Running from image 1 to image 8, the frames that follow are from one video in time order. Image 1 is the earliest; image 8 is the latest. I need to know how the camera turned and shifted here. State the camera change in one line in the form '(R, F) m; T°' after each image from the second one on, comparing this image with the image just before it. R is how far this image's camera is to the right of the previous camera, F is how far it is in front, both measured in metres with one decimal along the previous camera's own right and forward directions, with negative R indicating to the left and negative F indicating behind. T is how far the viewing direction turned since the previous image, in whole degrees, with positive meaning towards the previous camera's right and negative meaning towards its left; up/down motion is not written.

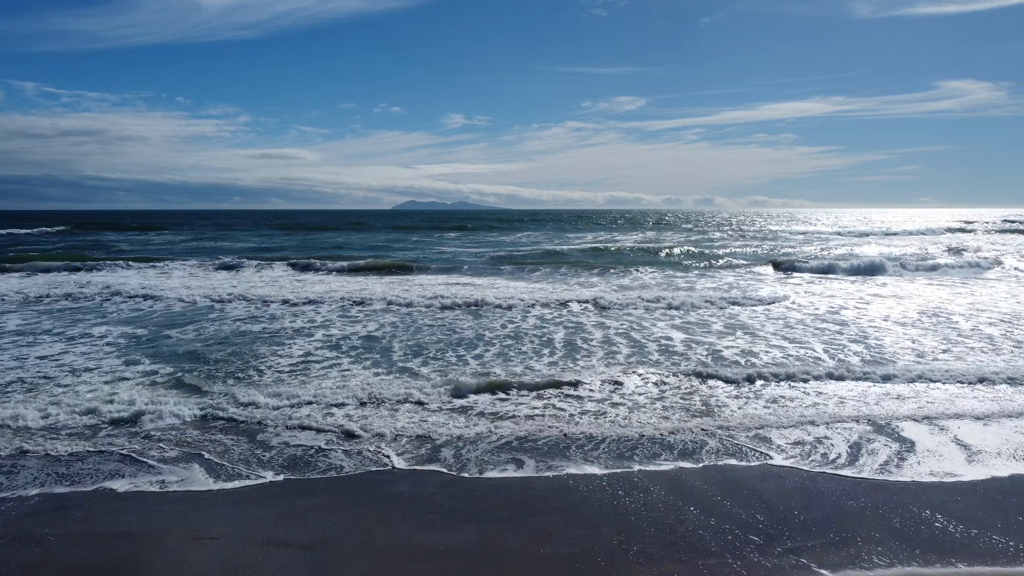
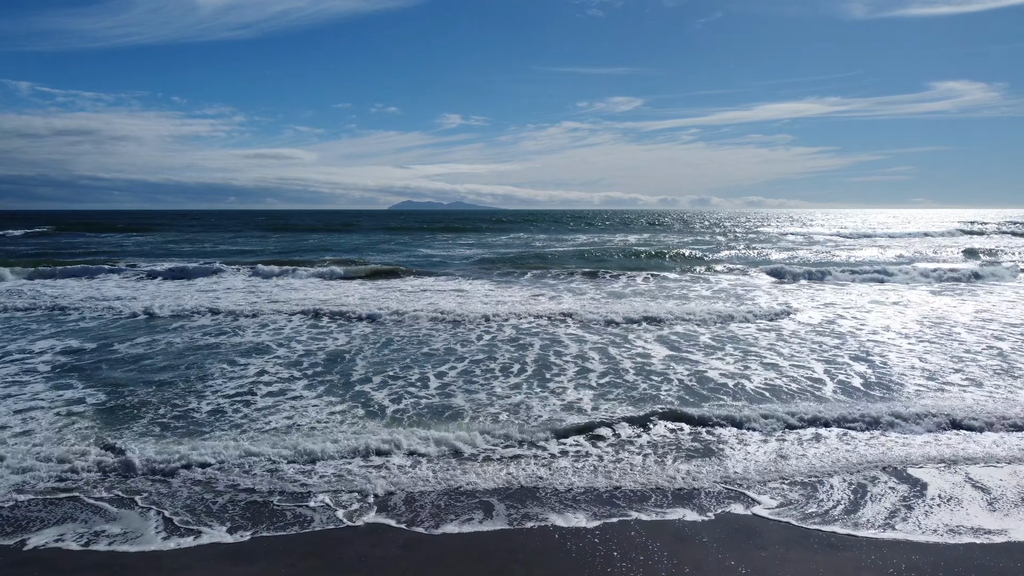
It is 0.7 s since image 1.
(+0.2, +0.9) m; 0°
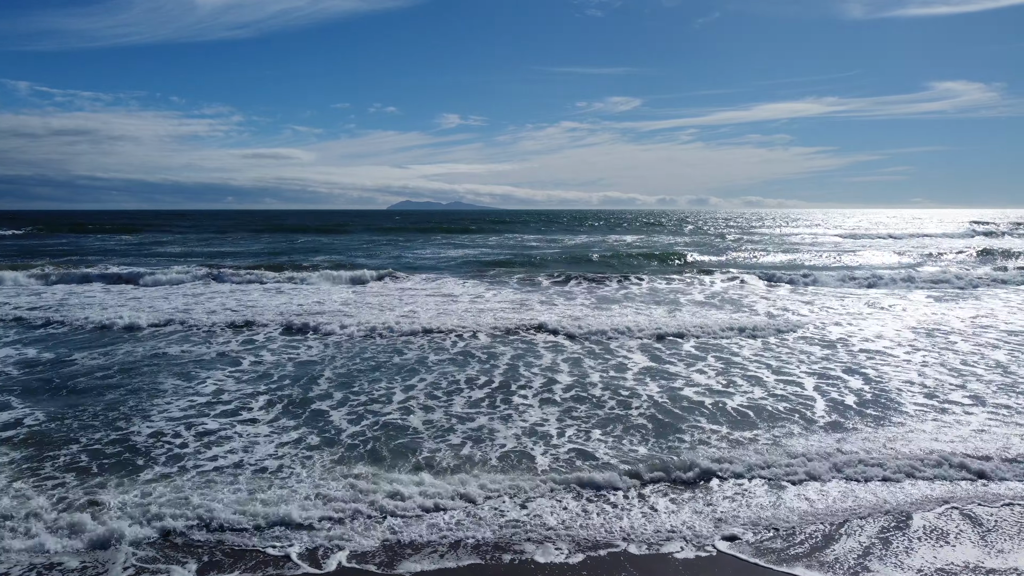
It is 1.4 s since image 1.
(+0.2, +0.5) m; 0°
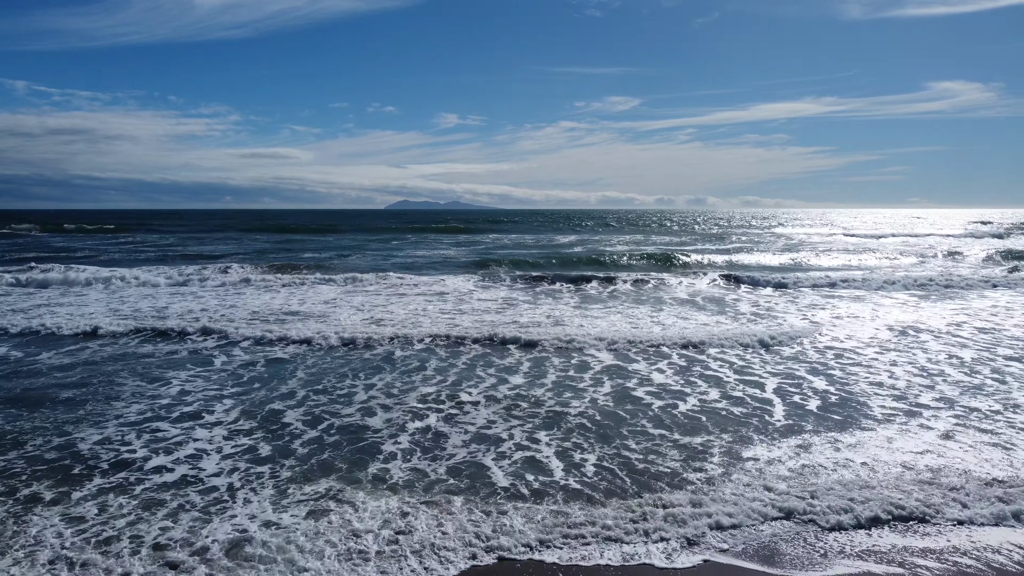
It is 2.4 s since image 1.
(+0.3, +0.1) m; 0°
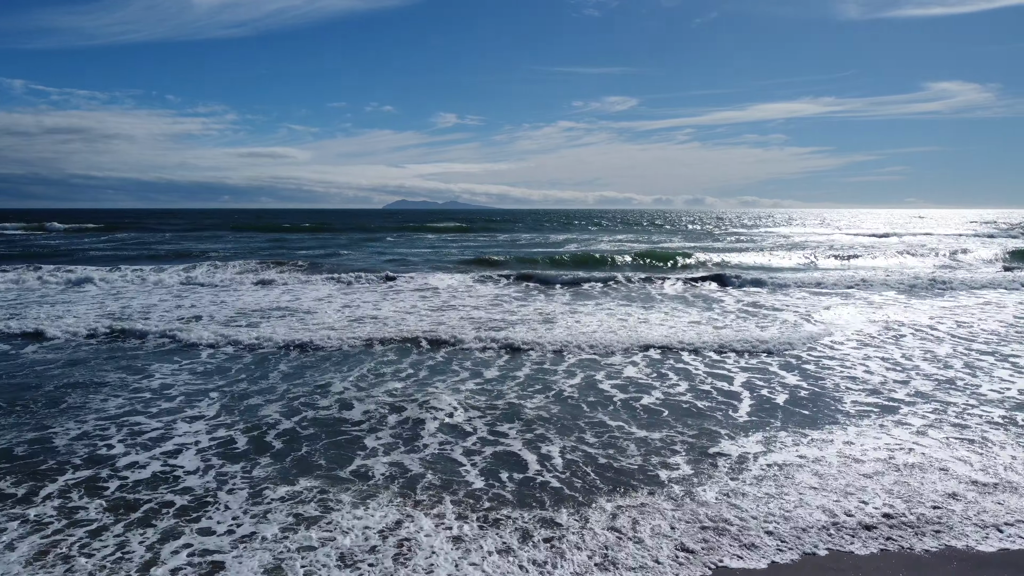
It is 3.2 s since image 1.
(+0.2, -0.1) m; 0°
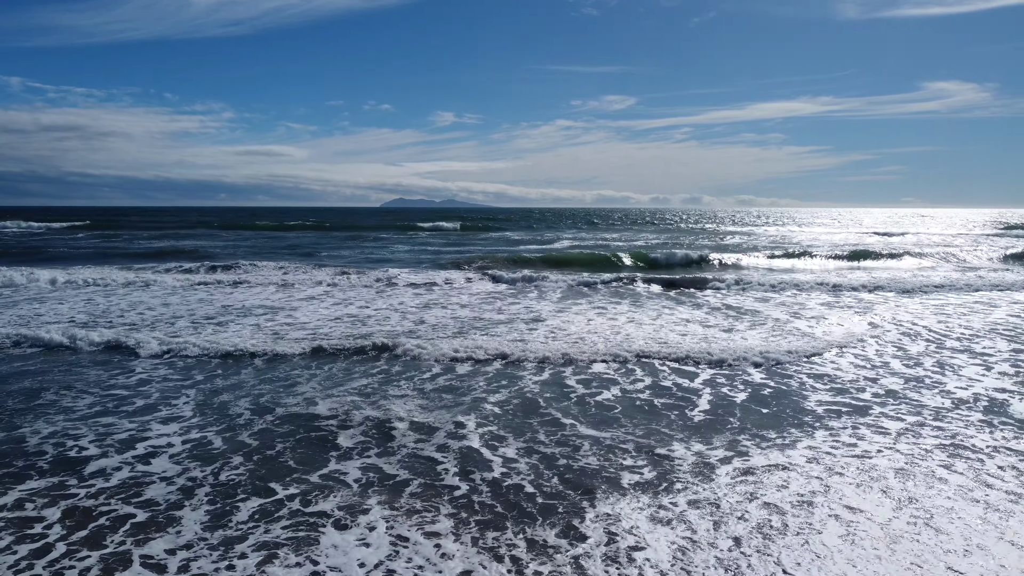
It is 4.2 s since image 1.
(+0.2, 0.0) m; 0°
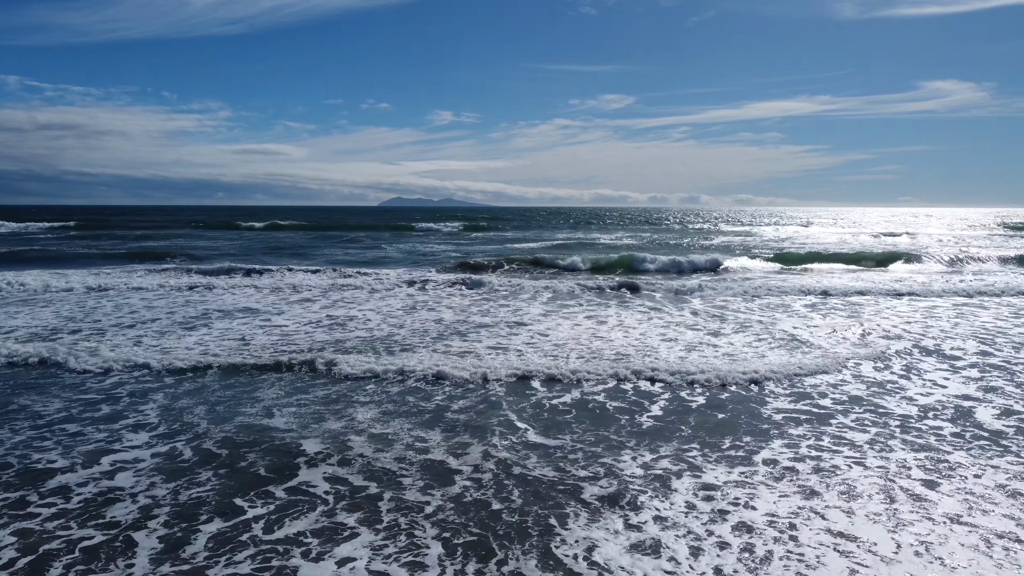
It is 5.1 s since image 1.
(+0.3, 0.0) m; 0°
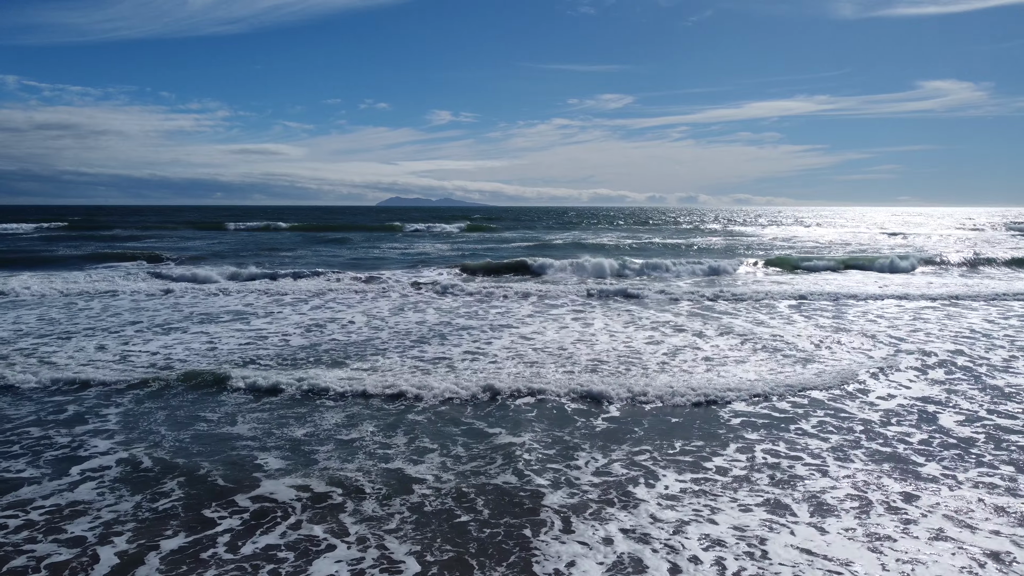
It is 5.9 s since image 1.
(+0.3, 0.0) m; 0°
